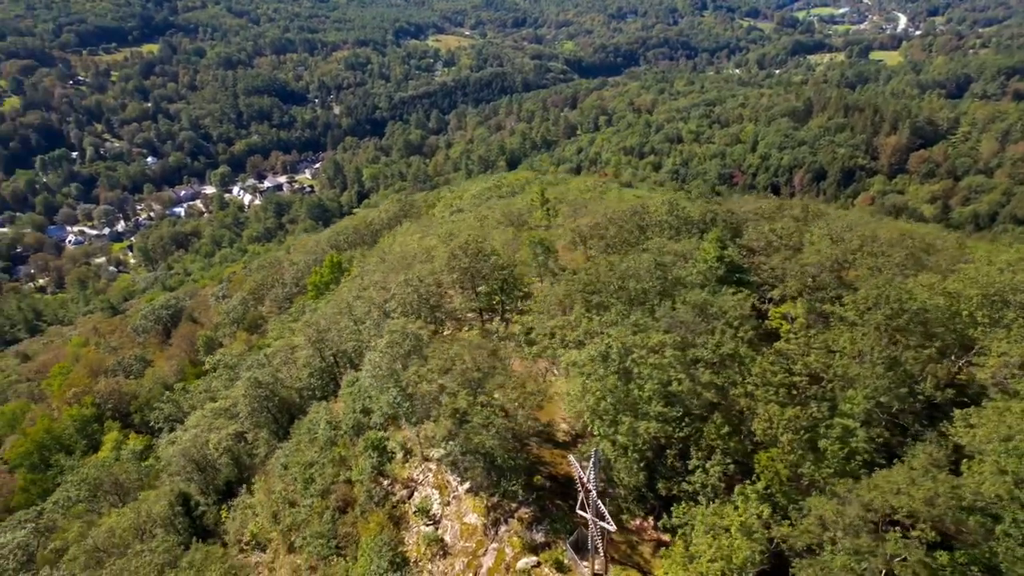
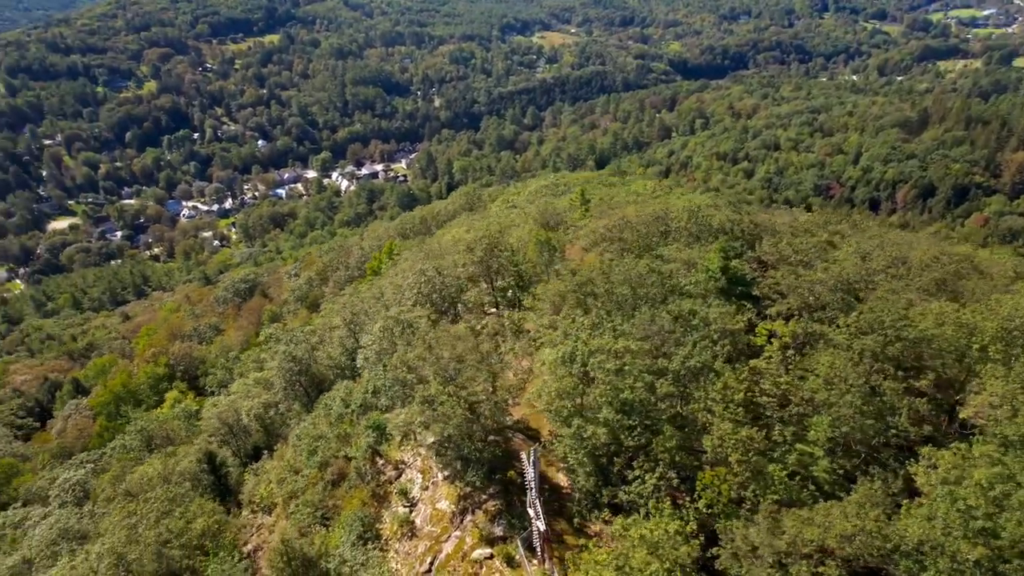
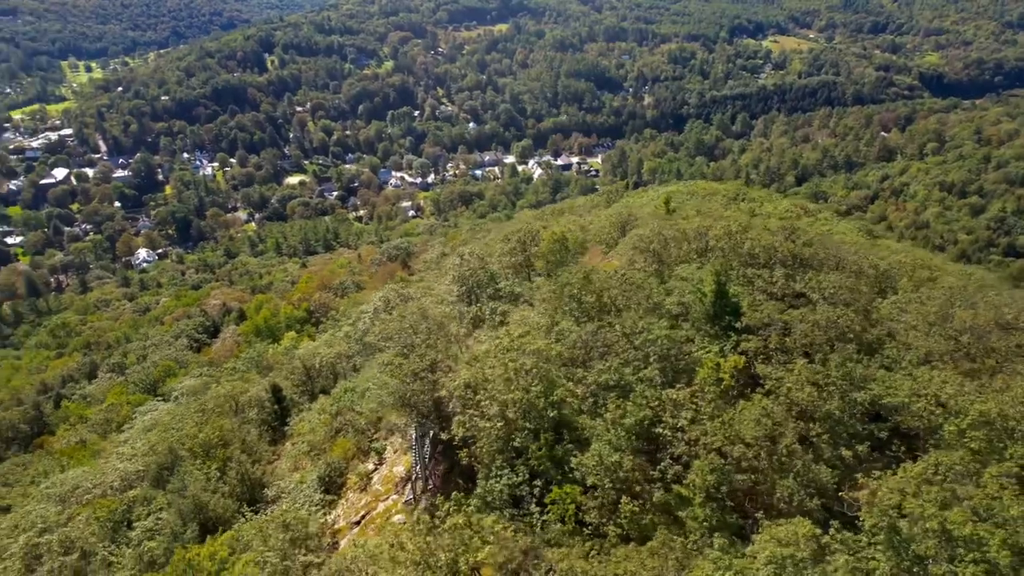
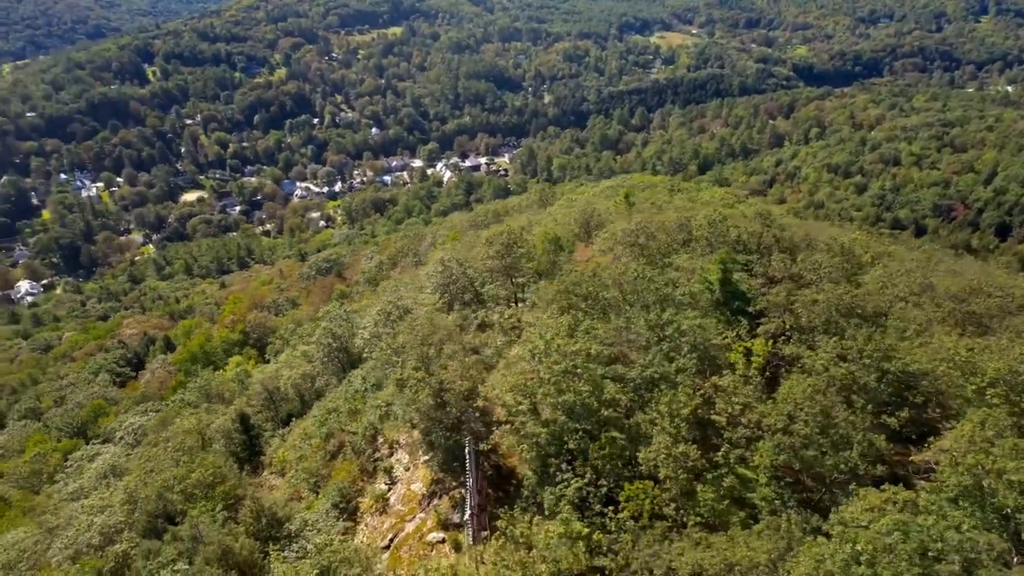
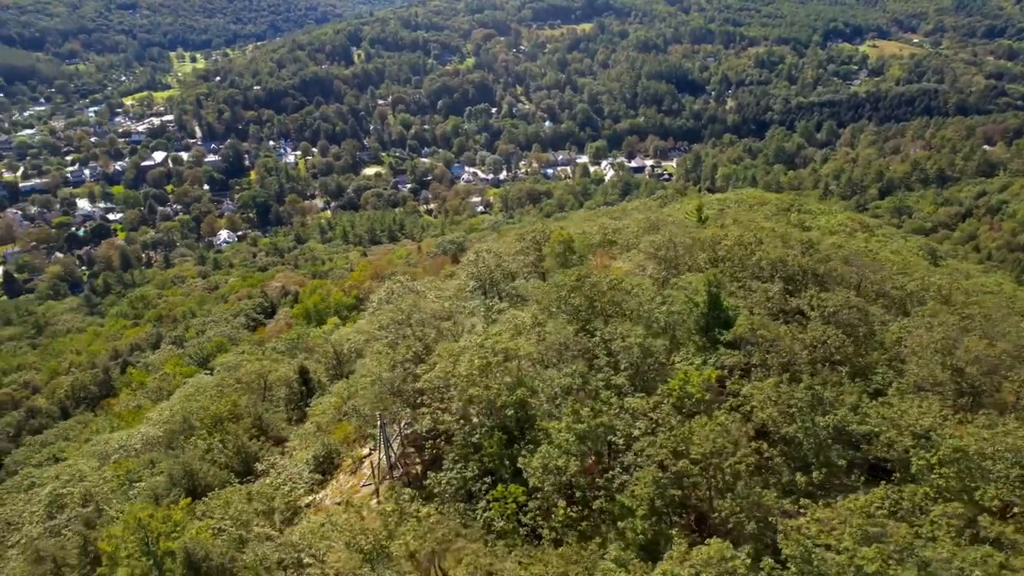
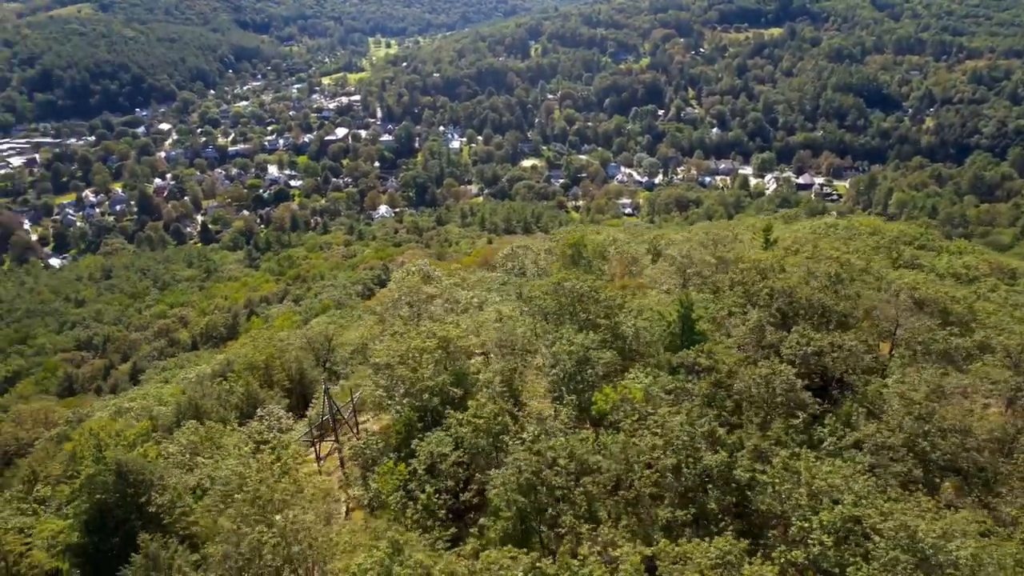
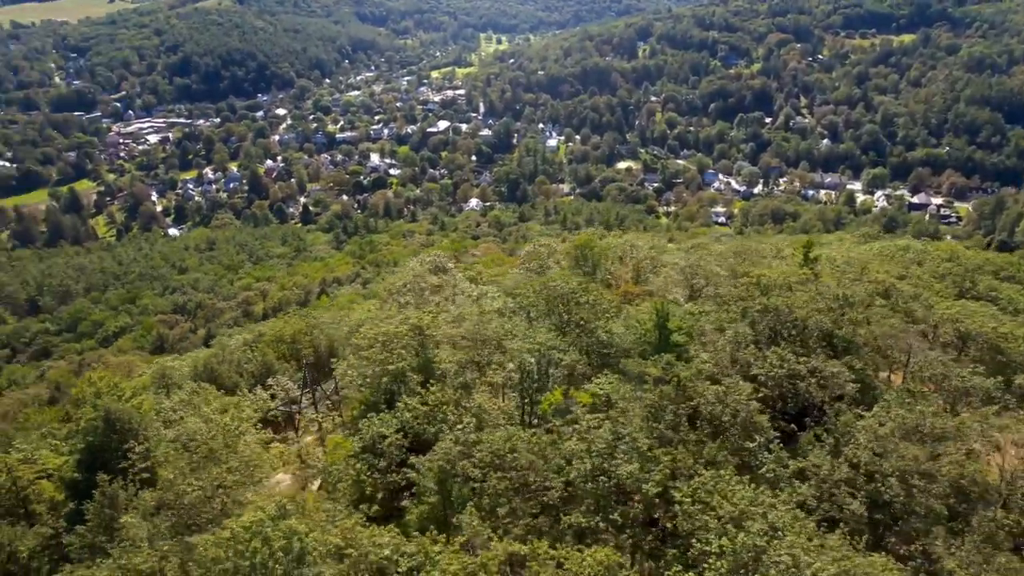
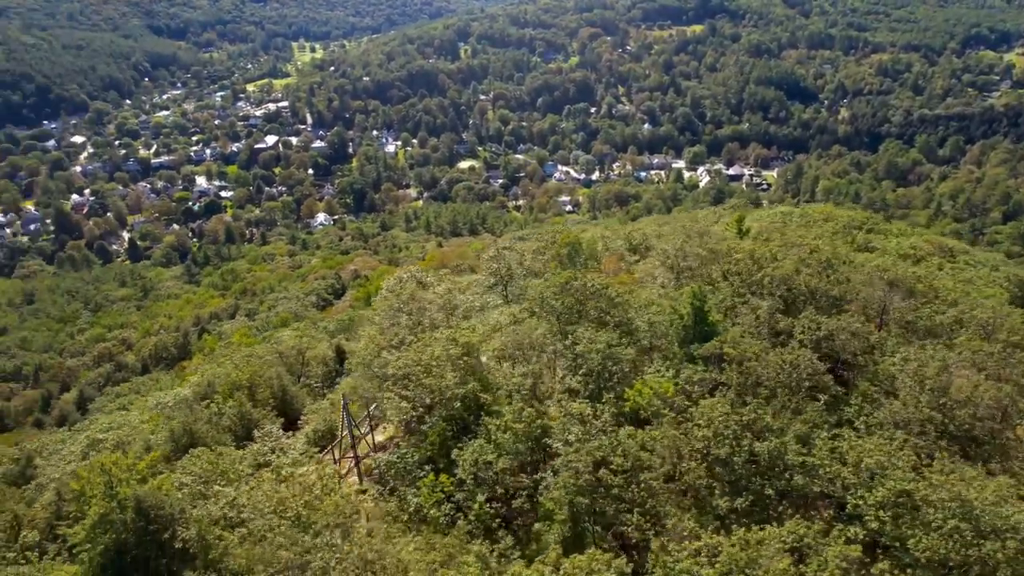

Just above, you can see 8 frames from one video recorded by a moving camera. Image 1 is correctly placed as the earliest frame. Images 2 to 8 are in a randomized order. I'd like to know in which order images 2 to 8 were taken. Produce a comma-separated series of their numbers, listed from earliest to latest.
2, 4, 3, 5, 8, 6, 7
